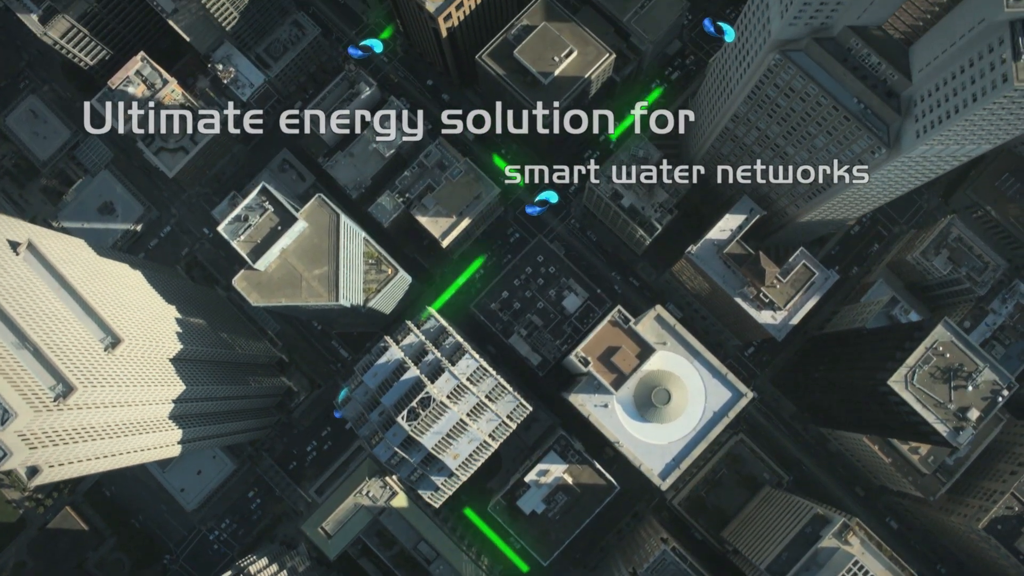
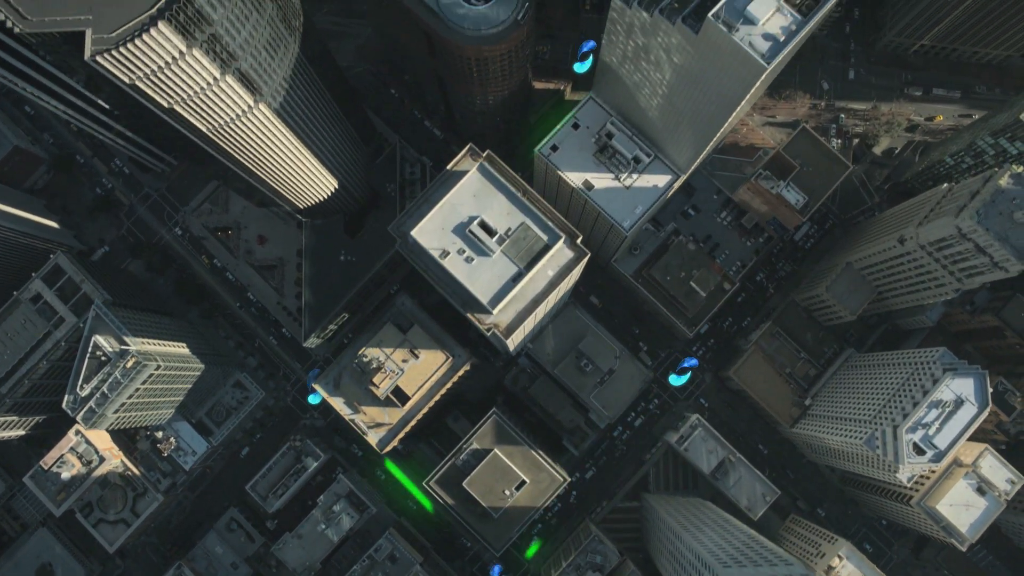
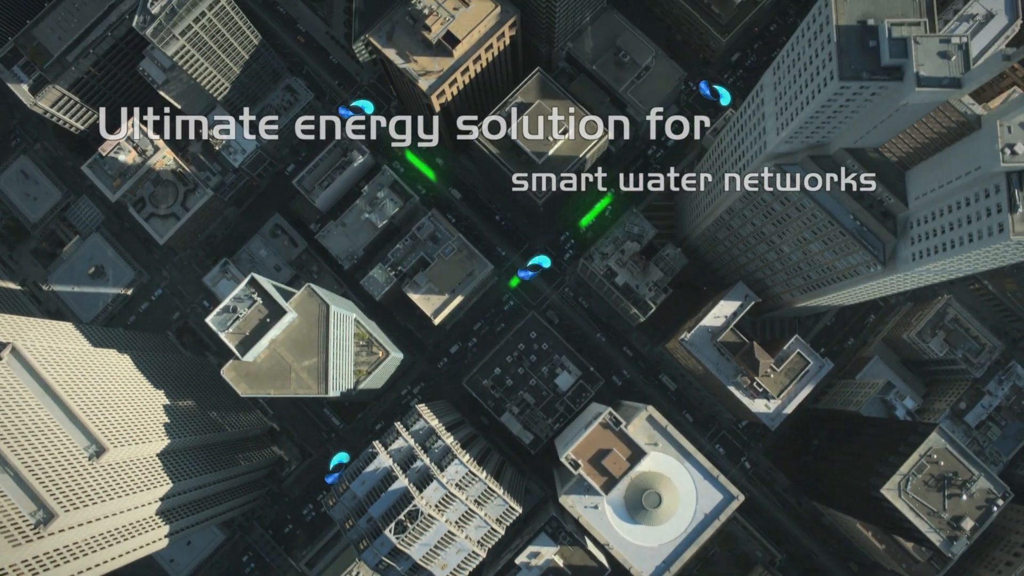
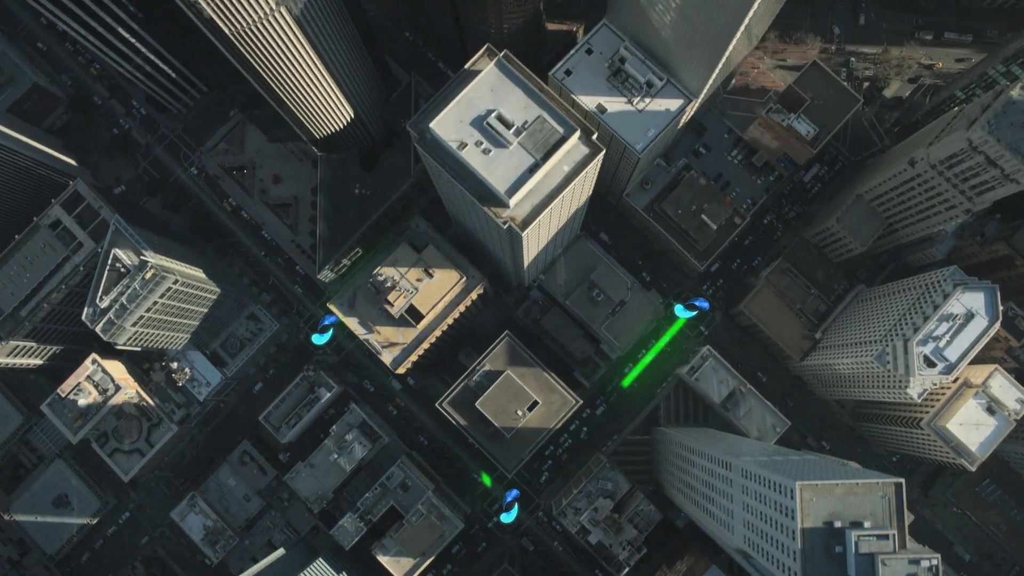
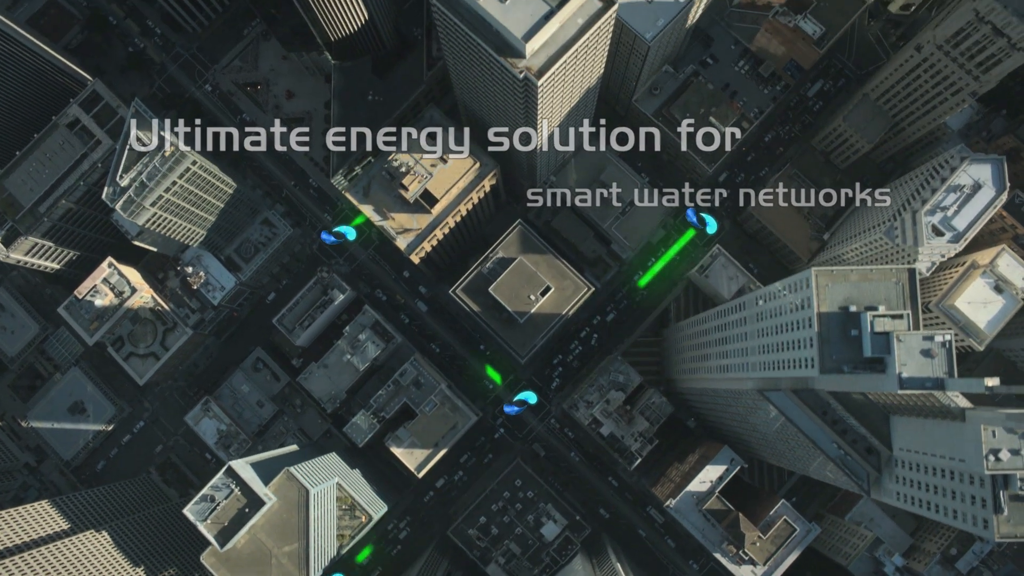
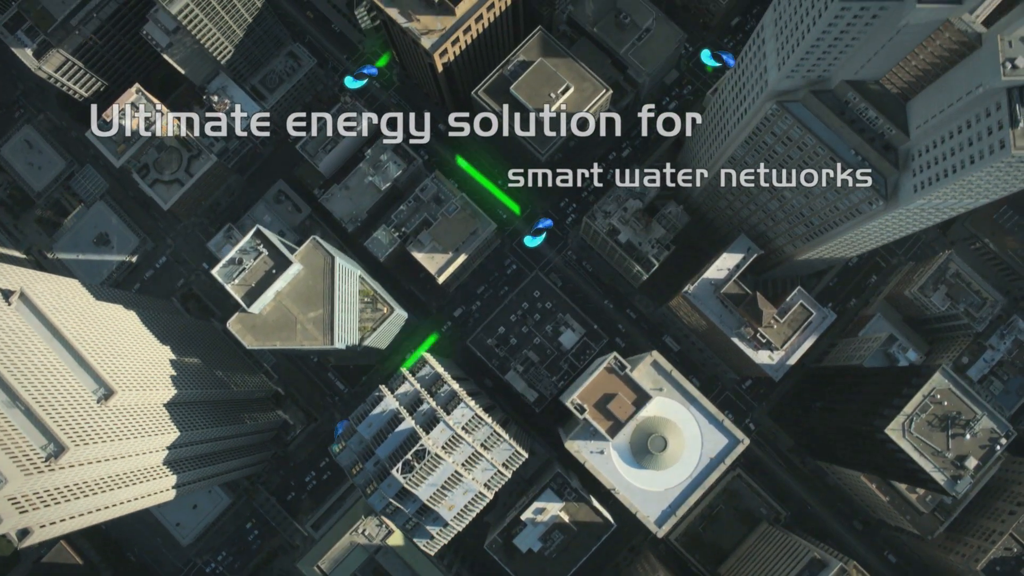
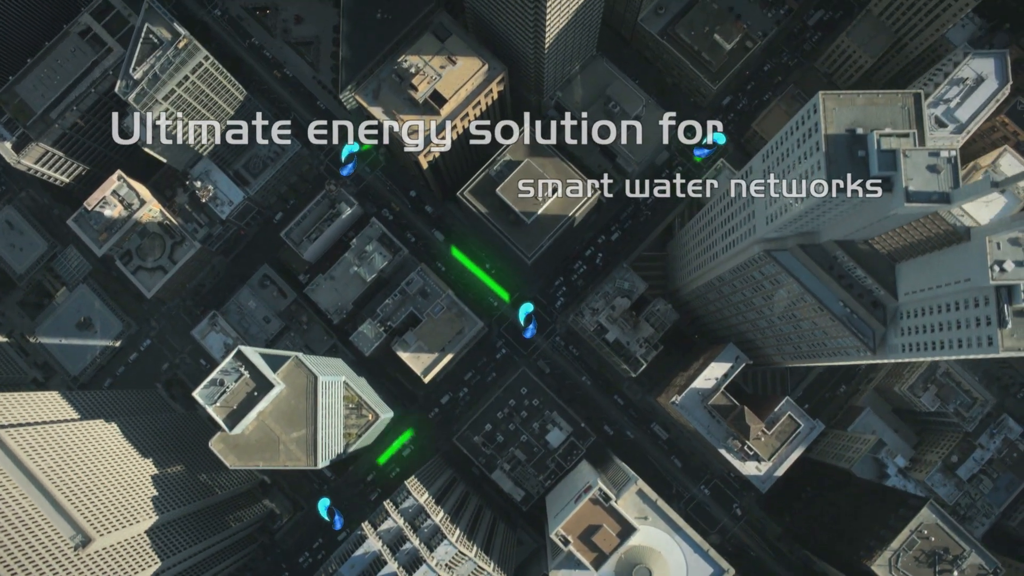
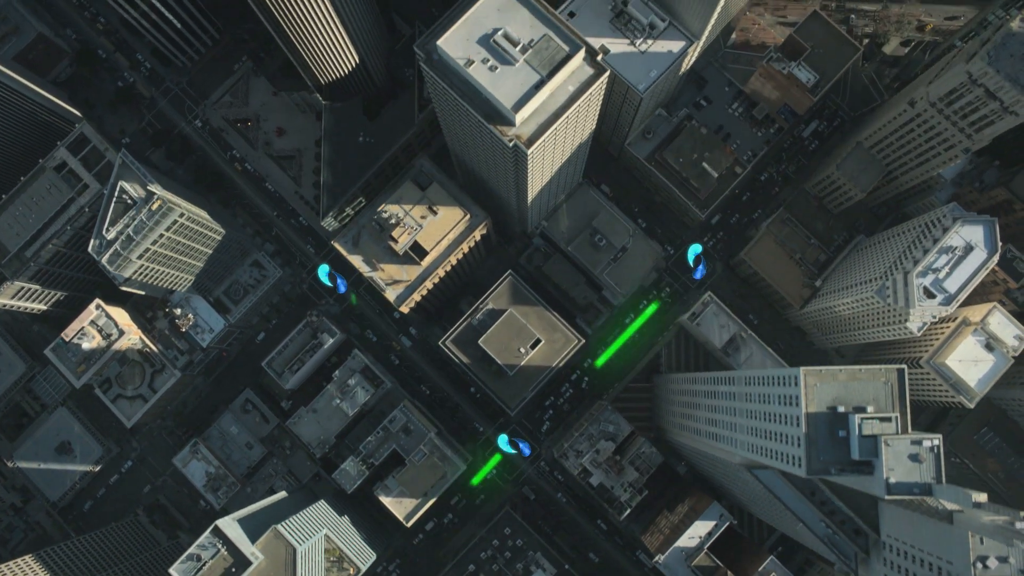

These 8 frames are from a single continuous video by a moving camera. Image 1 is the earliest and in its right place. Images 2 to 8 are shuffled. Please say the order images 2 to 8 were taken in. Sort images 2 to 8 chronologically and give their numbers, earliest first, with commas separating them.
6, 3, 7, 5, 8, 4, 2
